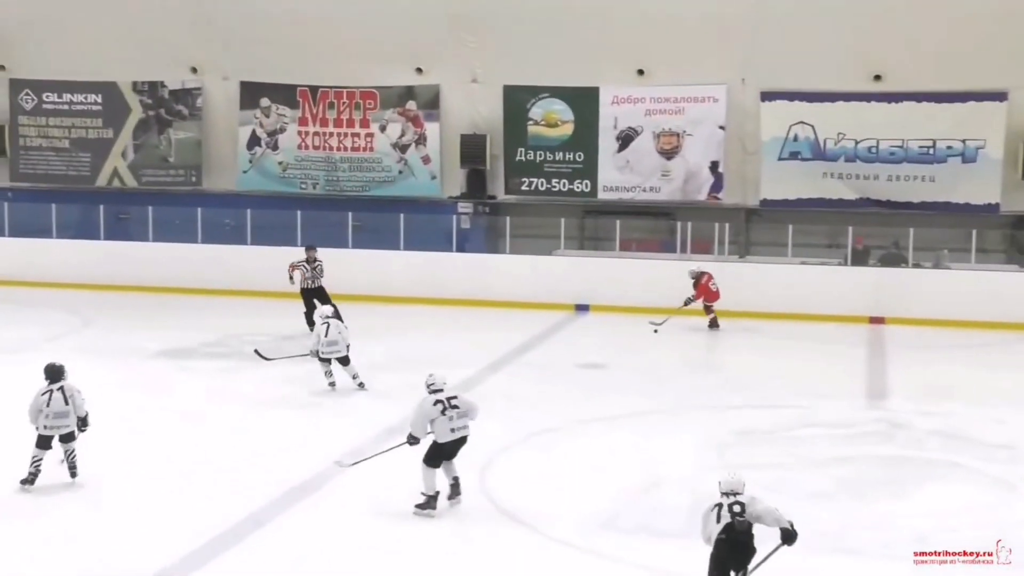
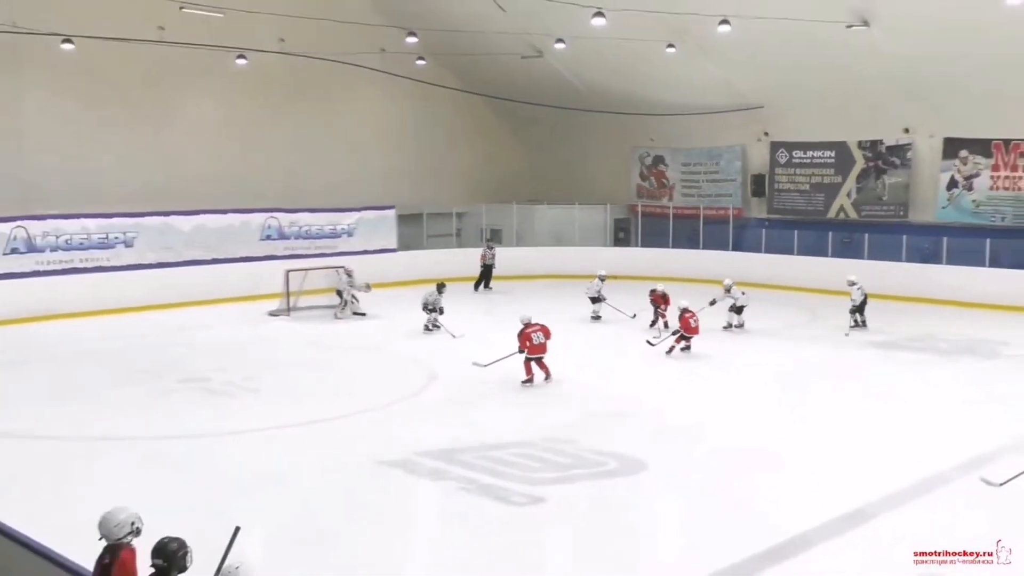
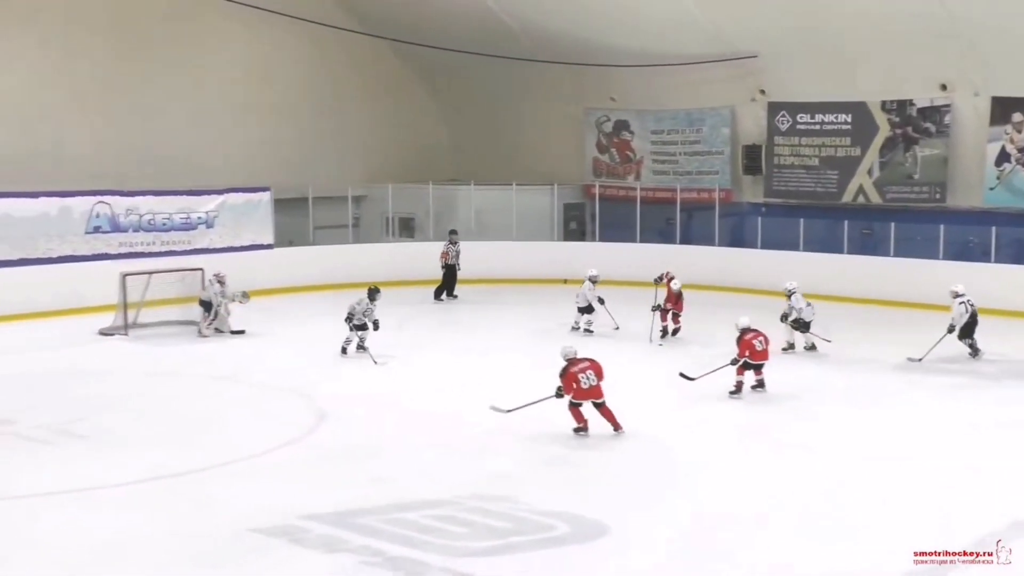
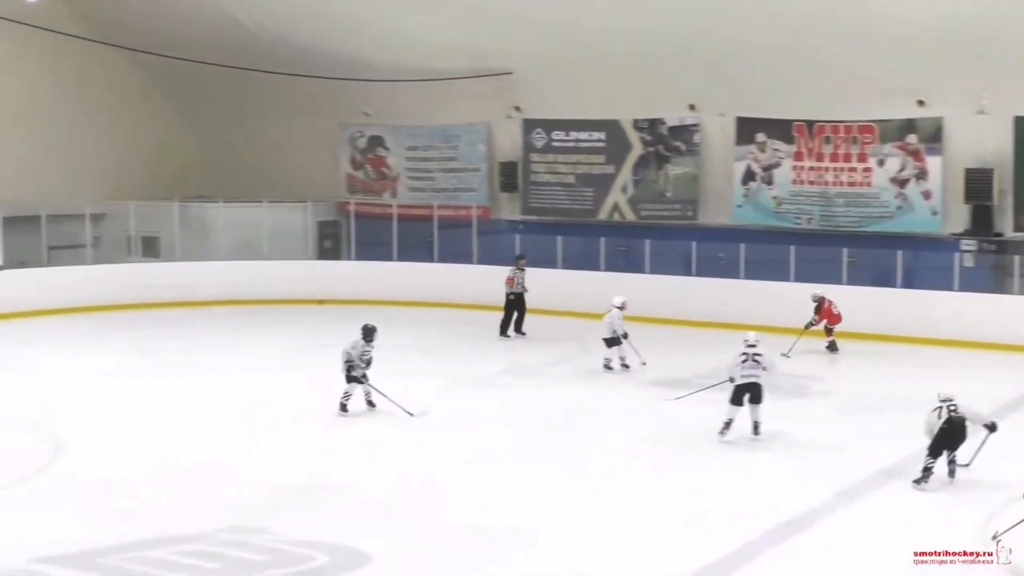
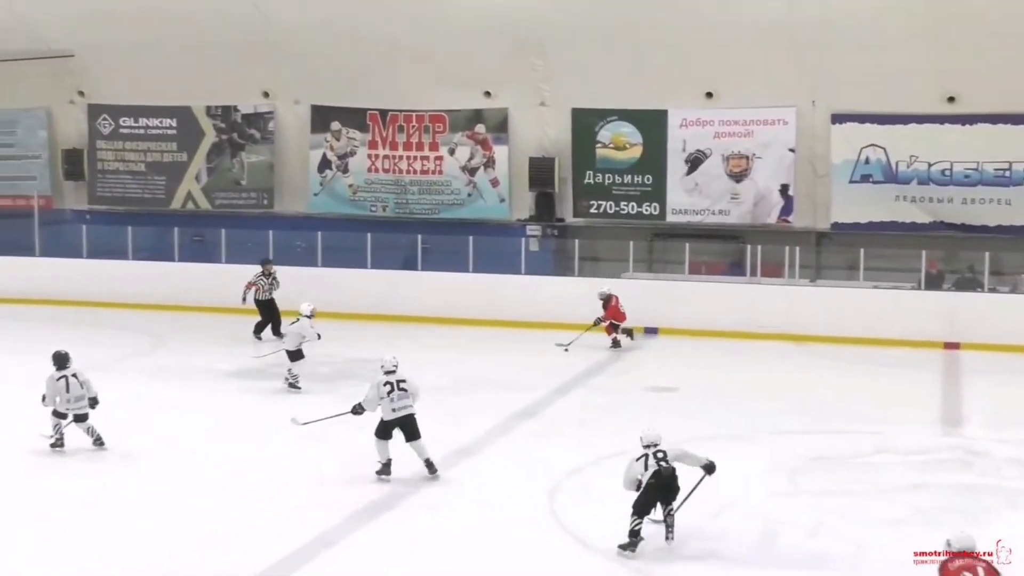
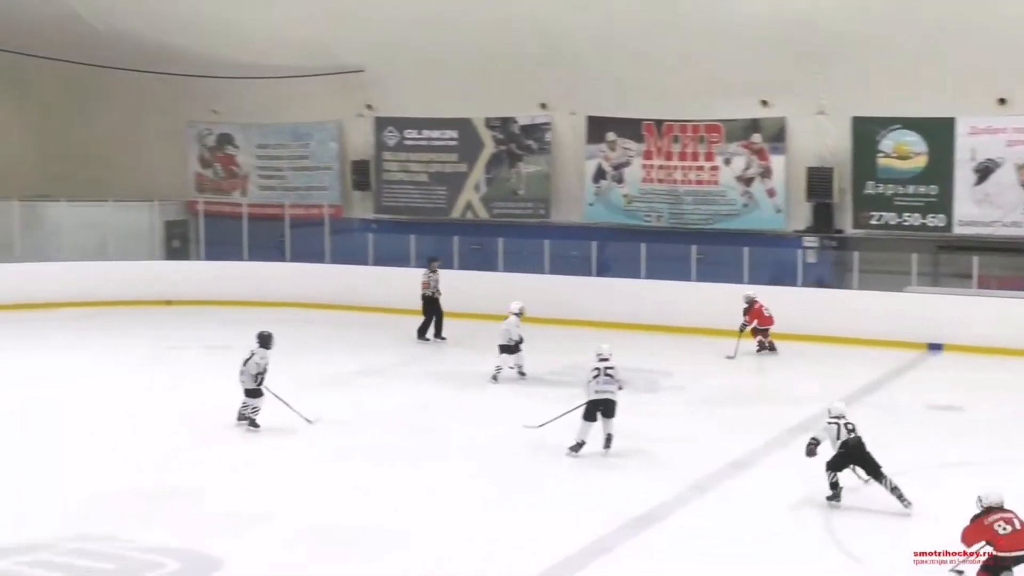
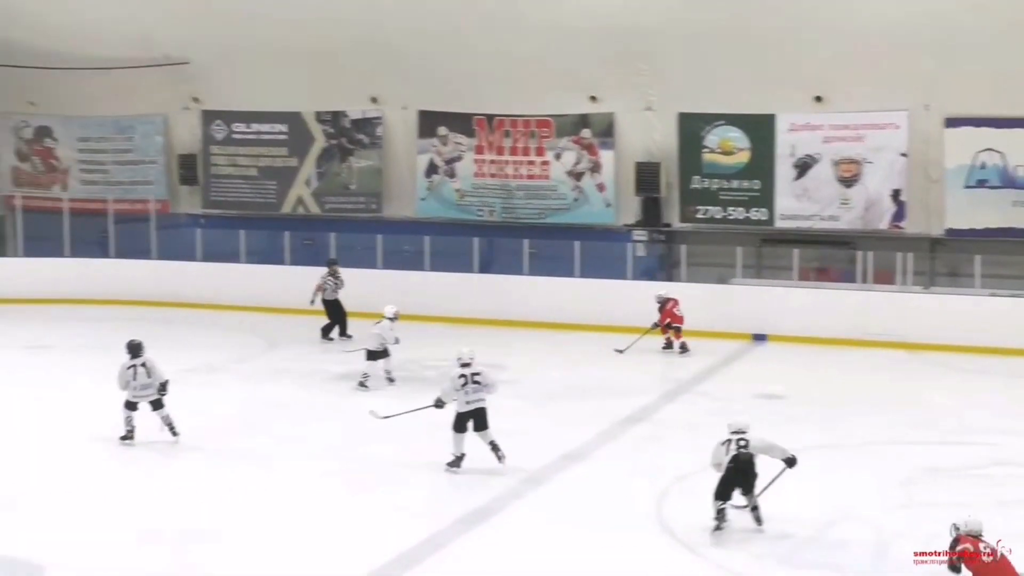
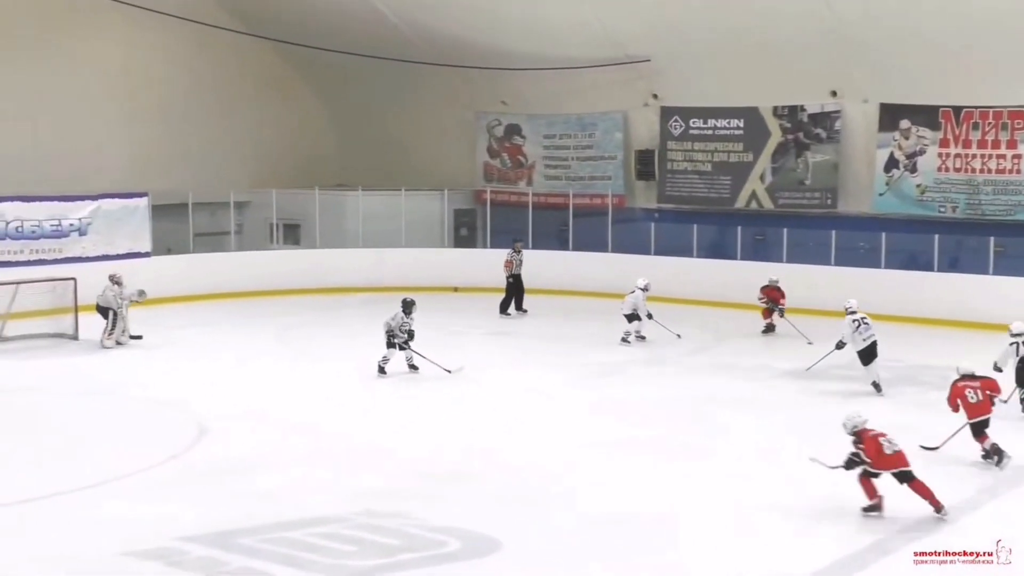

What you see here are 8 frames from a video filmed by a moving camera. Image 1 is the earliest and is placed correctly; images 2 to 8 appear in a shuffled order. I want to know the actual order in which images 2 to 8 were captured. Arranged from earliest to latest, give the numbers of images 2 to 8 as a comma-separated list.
5, 7, 6, 4, 8, 3, 2
